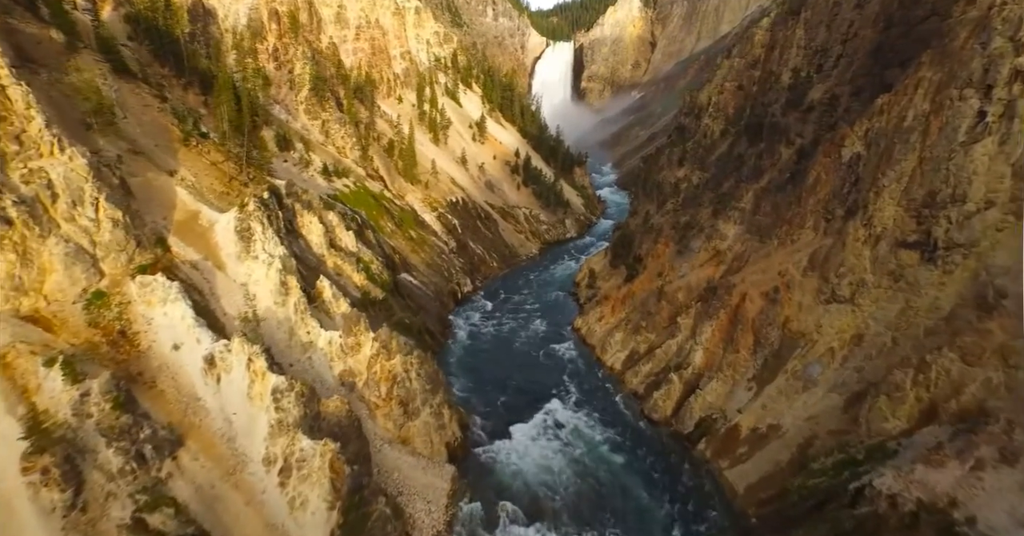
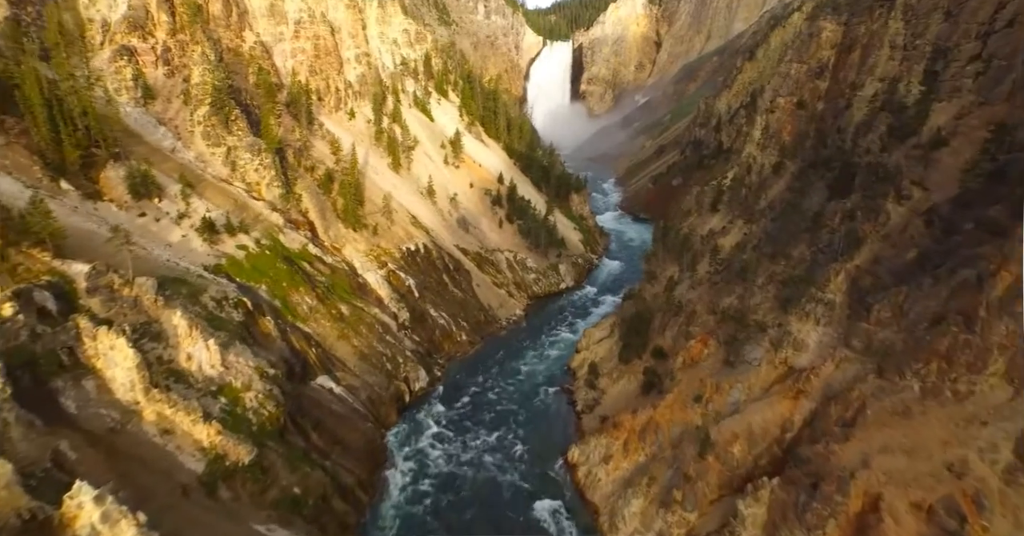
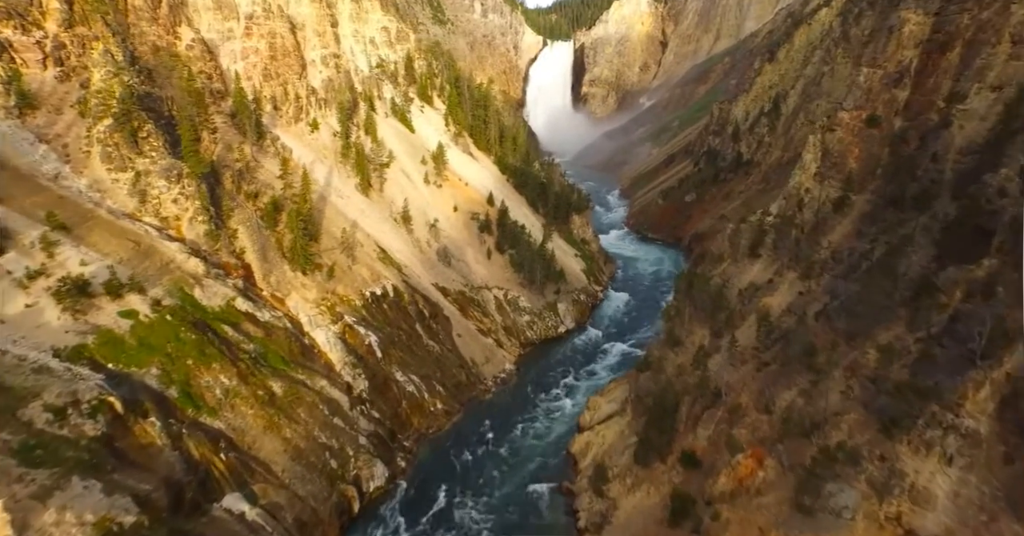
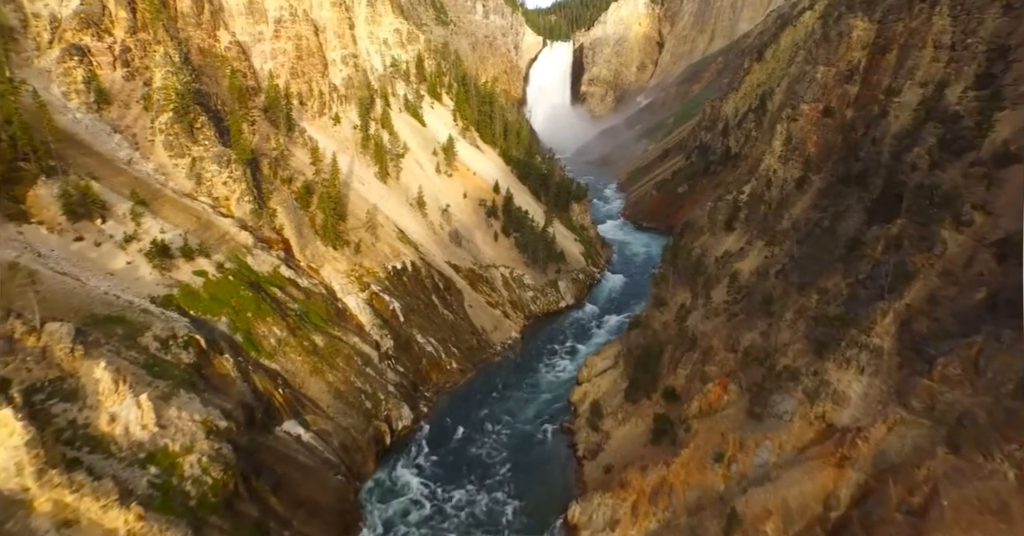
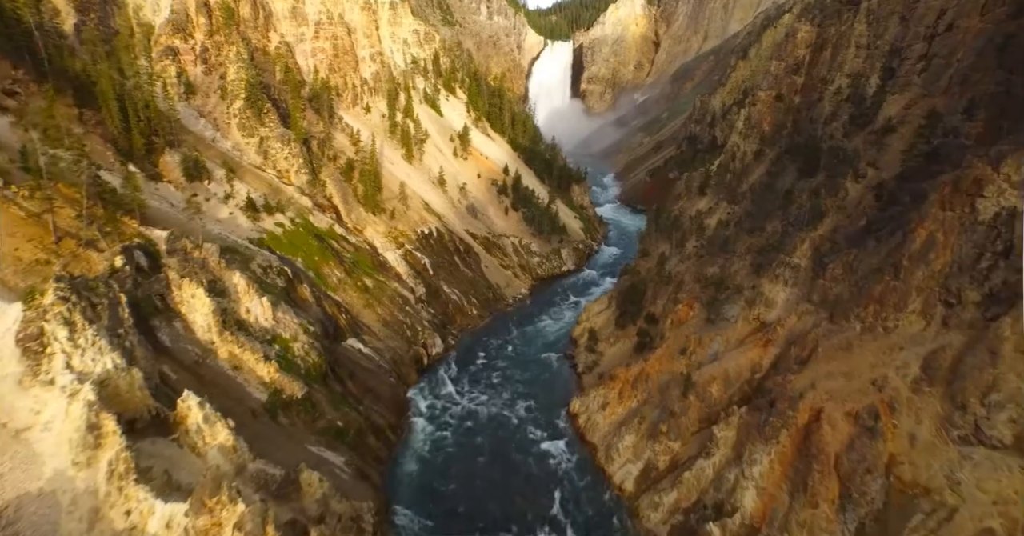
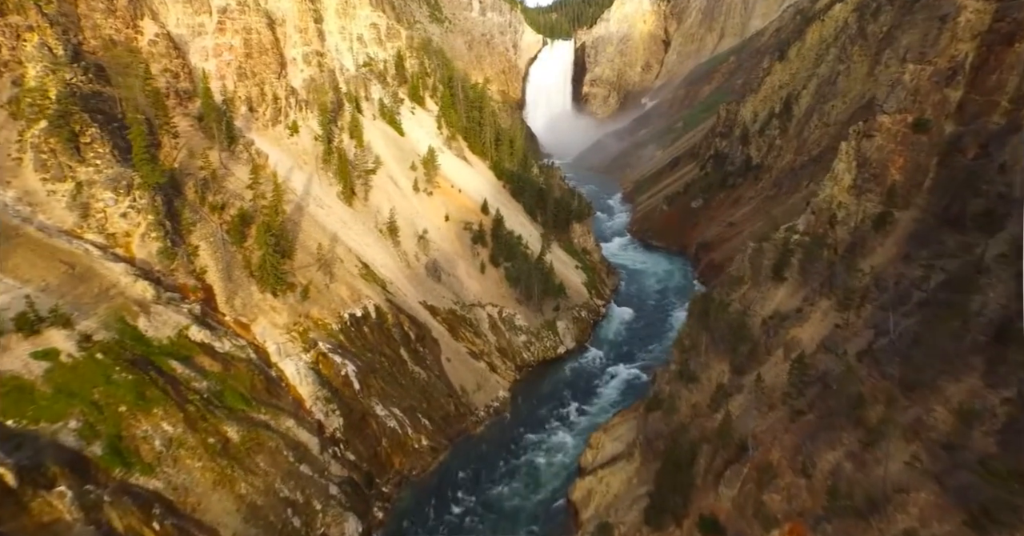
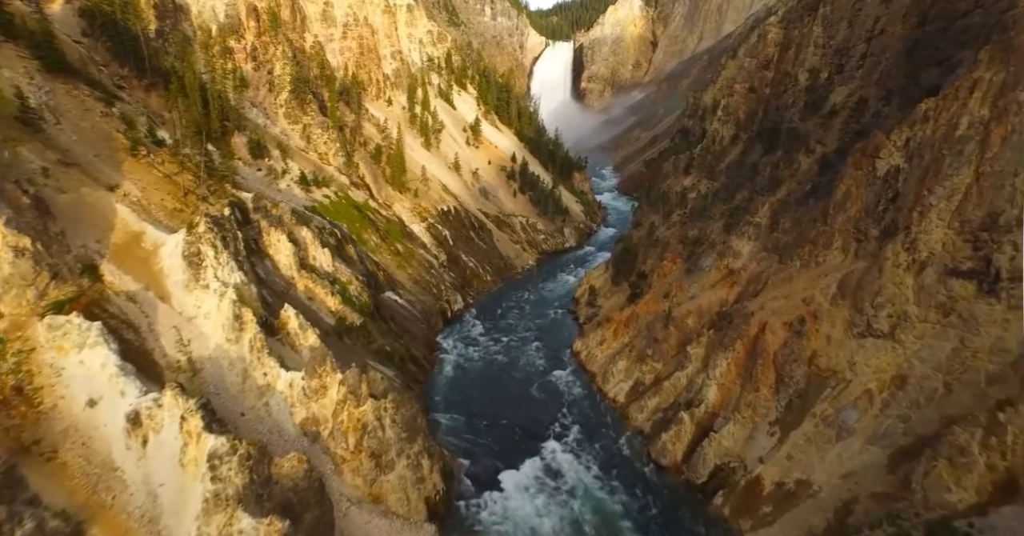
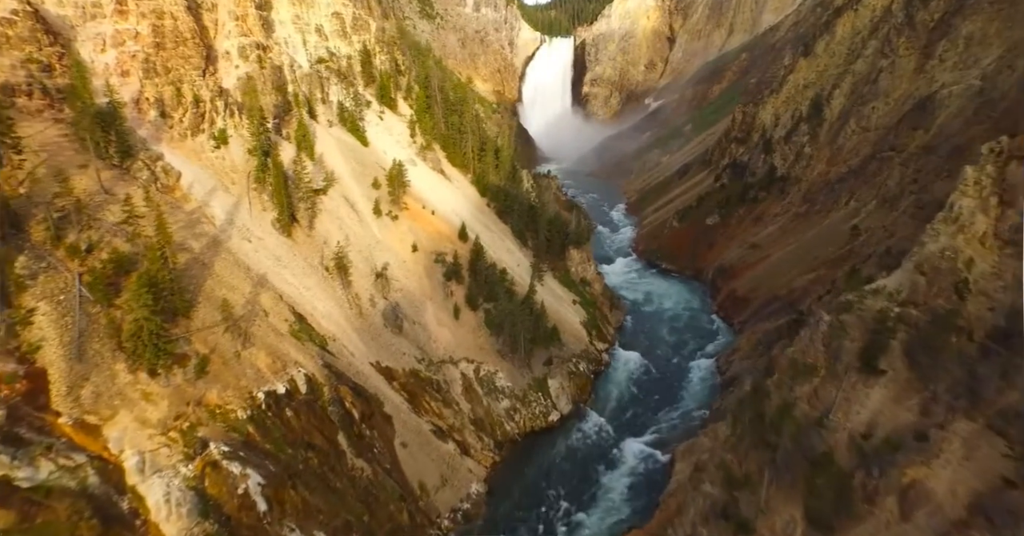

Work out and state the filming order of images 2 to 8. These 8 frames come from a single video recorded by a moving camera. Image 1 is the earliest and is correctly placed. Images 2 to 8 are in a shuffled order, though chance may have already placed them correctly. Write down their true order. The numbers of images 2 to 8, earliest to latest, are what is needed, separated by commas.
7, 5, 2, 4, 3, 6, 8
